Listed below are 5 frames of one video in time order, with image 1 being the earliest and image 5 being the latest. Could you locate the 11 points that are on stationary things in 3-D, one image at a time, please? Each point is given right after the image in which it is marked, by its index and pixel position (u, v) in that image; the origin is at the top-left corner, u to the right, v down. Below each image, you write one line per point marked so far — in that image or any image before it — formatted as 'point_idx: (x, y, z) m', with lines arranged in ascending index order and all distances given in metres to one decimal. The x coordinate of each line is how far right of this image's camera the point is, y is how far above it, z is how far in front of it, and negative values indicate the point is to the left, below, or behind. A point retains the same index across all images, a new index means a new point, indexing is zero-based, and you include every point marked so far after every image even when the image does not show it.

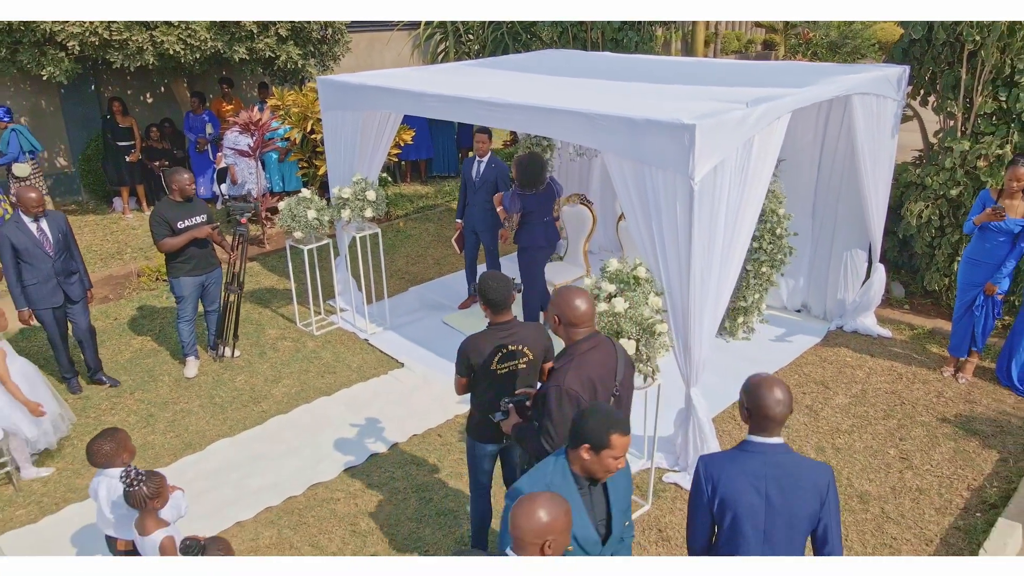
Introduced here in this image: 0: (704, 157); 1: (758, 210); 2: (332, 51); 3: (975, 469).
0: (+0.6, +0.4, +4.2) m
1: (+0.9, +0.3, +4.7) m
2: (-1.5, +2.0, +10.9) m
3: (+1.7, -0.7, +4.7) m
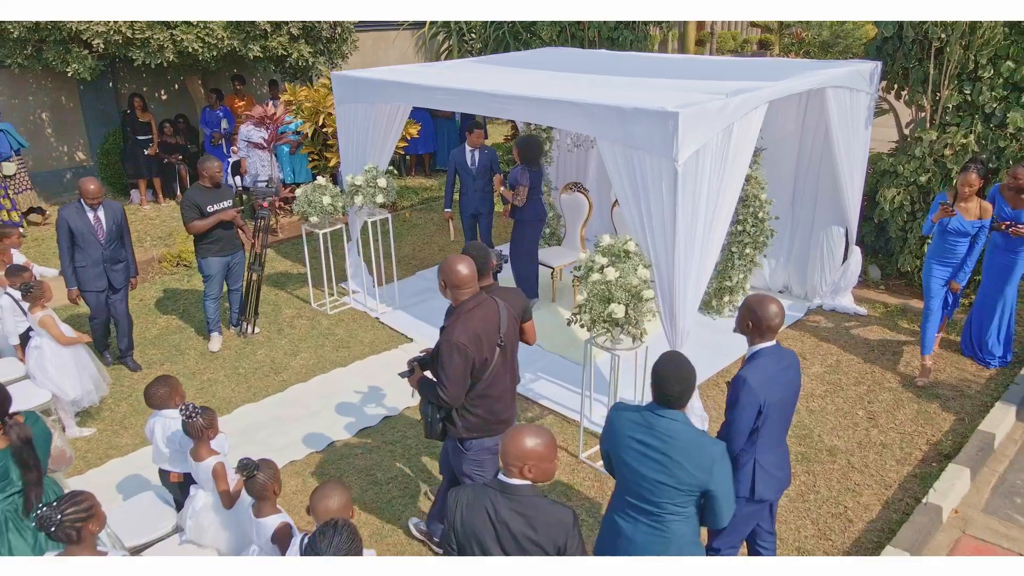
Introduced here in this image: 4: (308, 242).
0: (+0.6, +0.5, +4.6) m
1: (+0.9, +0.4, +5.2) m
2: (-1.5, +2.1, +11.3) m
3: (+1.7, -0.6, +5.2) m
4: (-1.4, +0.3, +9.2) m
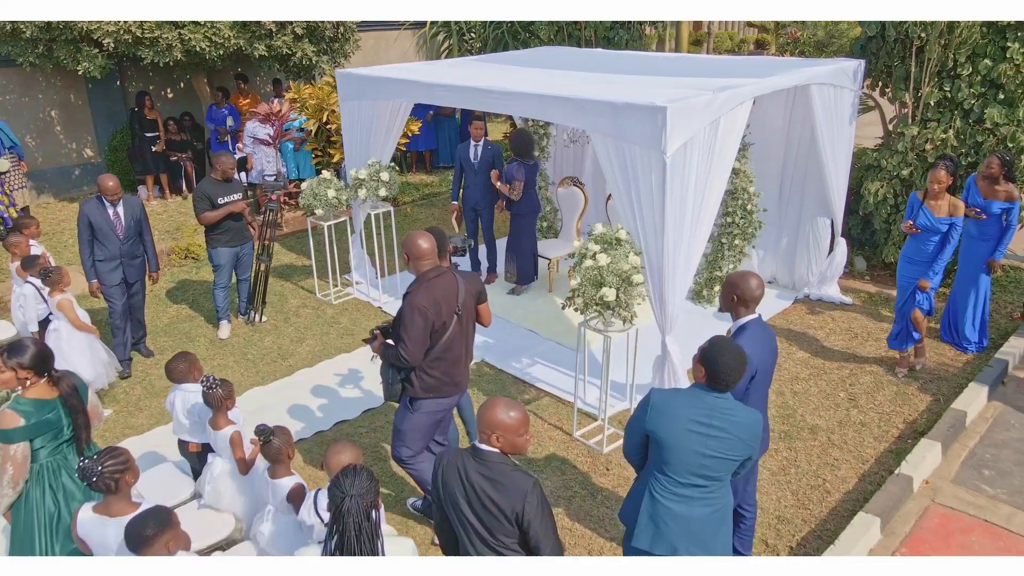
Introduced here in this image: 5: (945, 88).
0: (+0.6, +0.6, +4.9) m
1: (+0.9, +0.4, +5.5) m
2: (-1.5, +2.2, +11.6) m
3: (+1.7, -0.5, +5.5) m
4: (-1.5, +0.4, +9.4) m
5: (+2.2, +1.0, +6.6) m
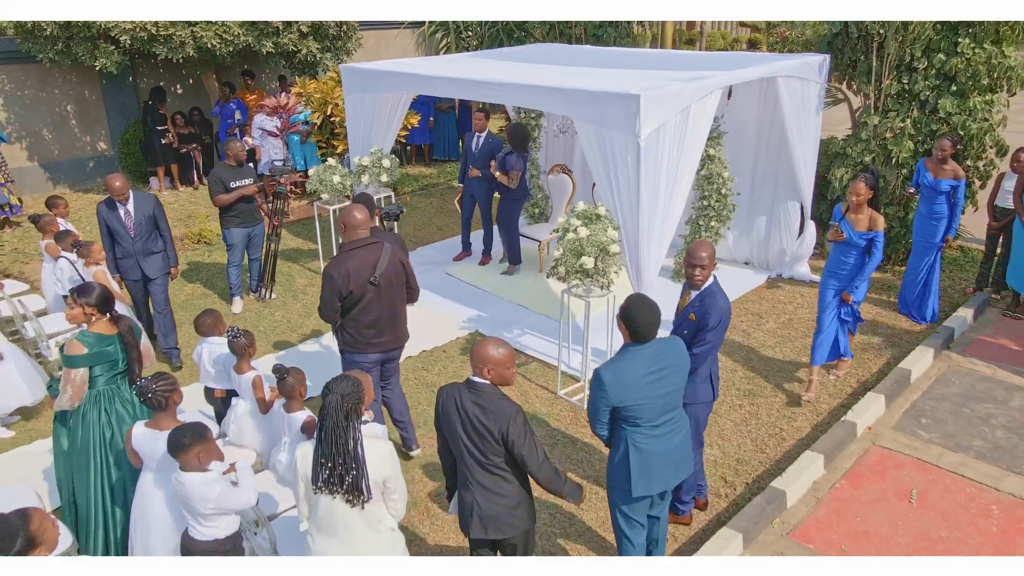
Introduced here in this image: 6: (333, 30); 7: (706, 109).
0: (+0.6, +0.7, +5.5) m
1: (+0.9, +0.6, +6.0) m
2: (-1.6, +2.3, +12.2) m
3: (+1.7, -0.4, +6.0) m
4: (-1.5, +0.5, +10.0) m
5: (+2.1, +1.1, +7.1) m
6: (-1.6, +2.3, +11.7) m
7: (+0.9, +0.8, +6.0) m
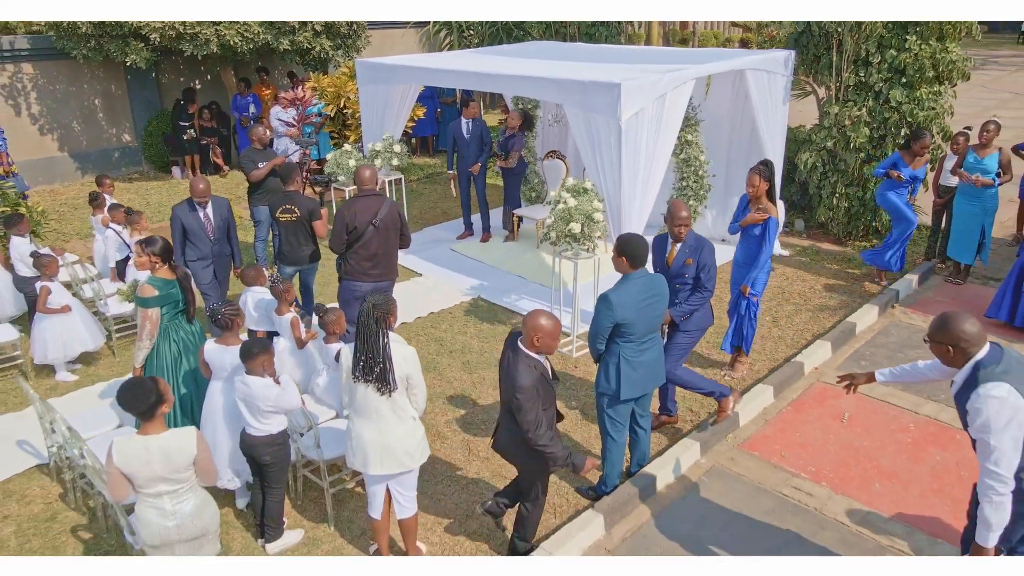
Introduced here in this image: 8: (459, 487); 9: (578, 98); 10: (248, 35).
0: (+0.6, +0.9, +6.3) m
1: (+0.8, +0.8, +6.9) m
2: (-1.6, +2.5, +13.0) m
3: (+1.6, -0.2, +6.9) m
4: (-1.5, +0.7, +10.8) m
5: (+2.1, +1.3, +8.0) m
6: (-1.6, +2.5, +12.6) m
7: (+0.9, +1.0, +6.8) m
8: (-0.2, -0.8, +4.9) m
9: (+0.3, +1.0, +6.6) m
10: (-2.3, +2.2, +11.5) m
